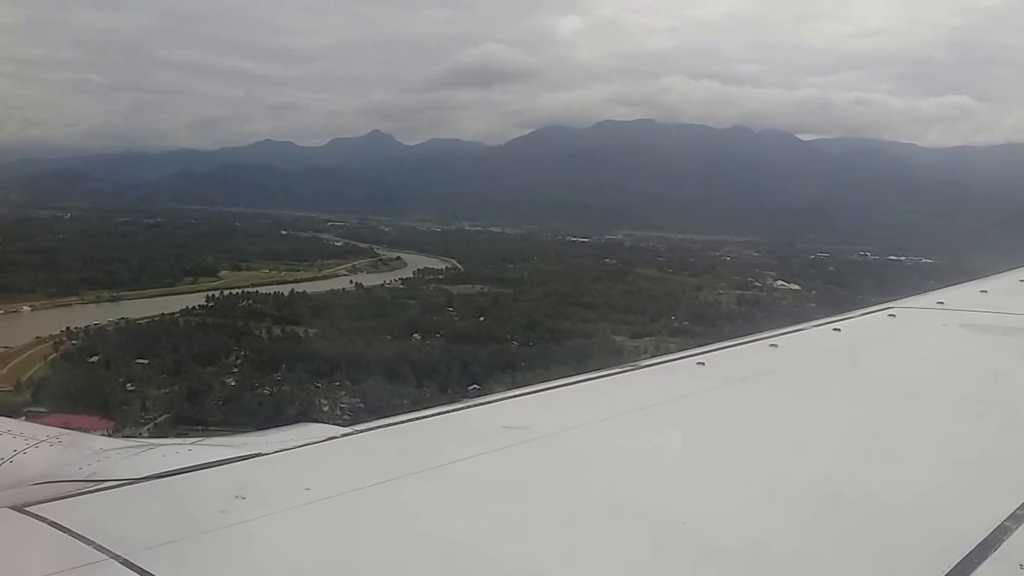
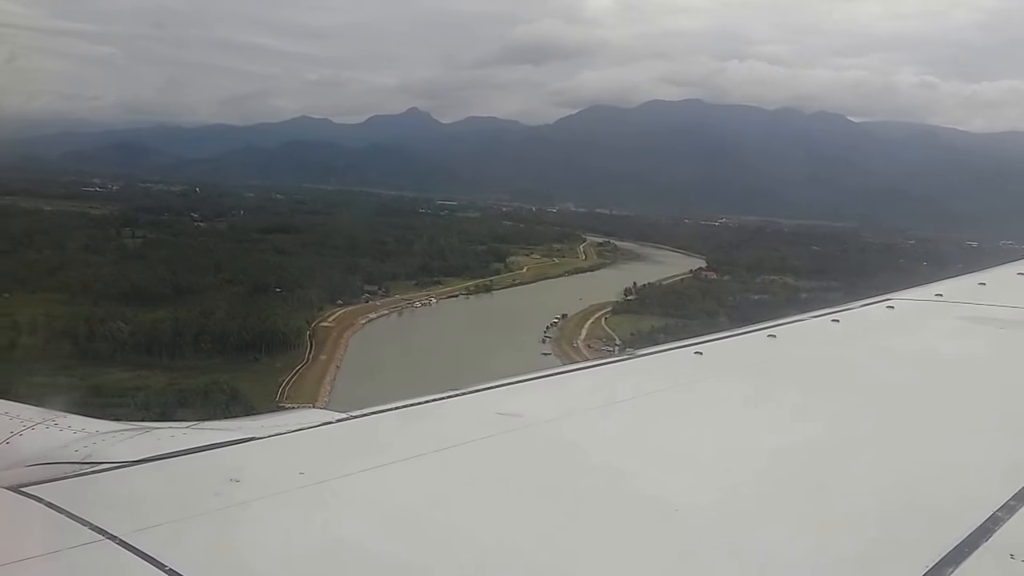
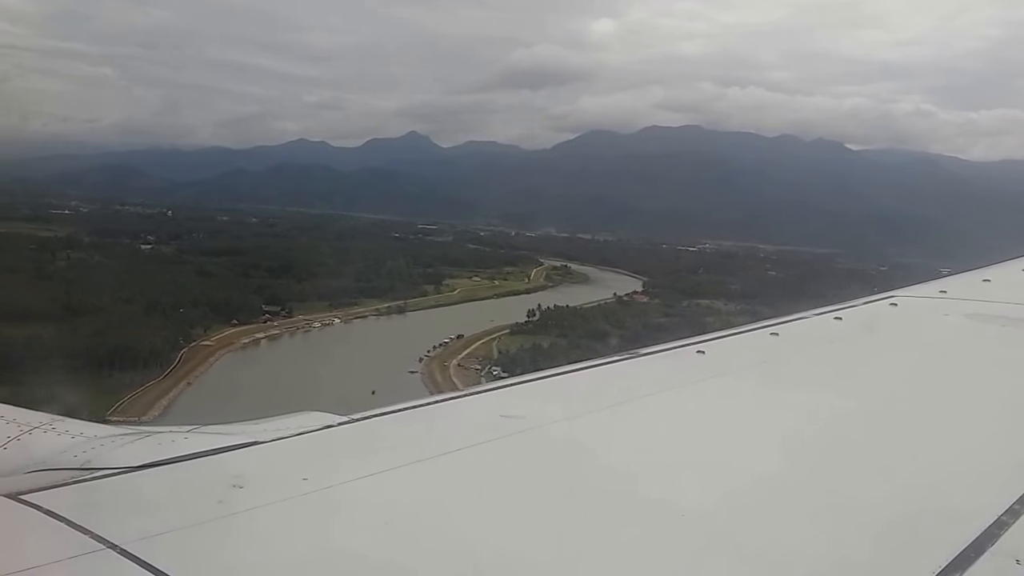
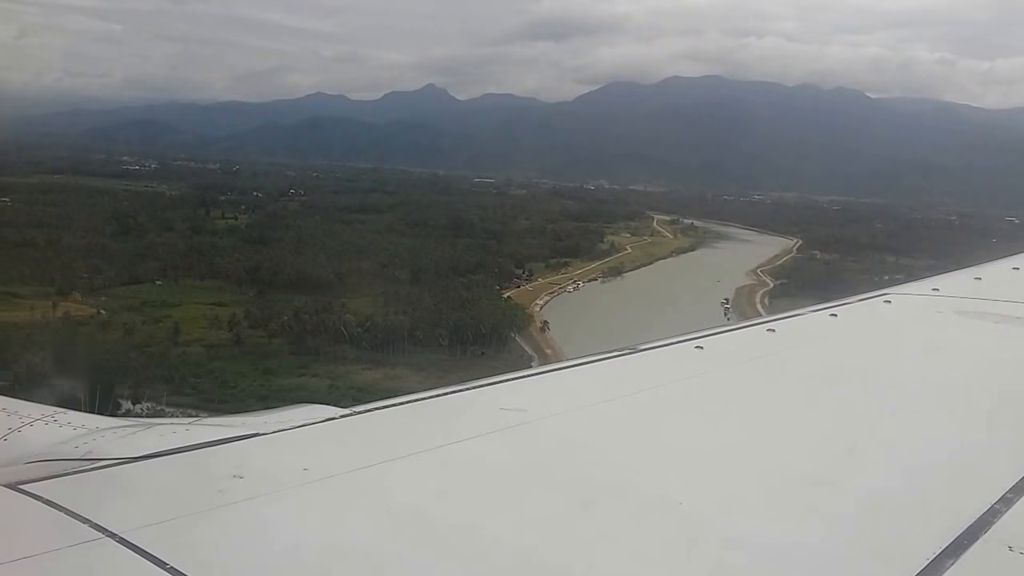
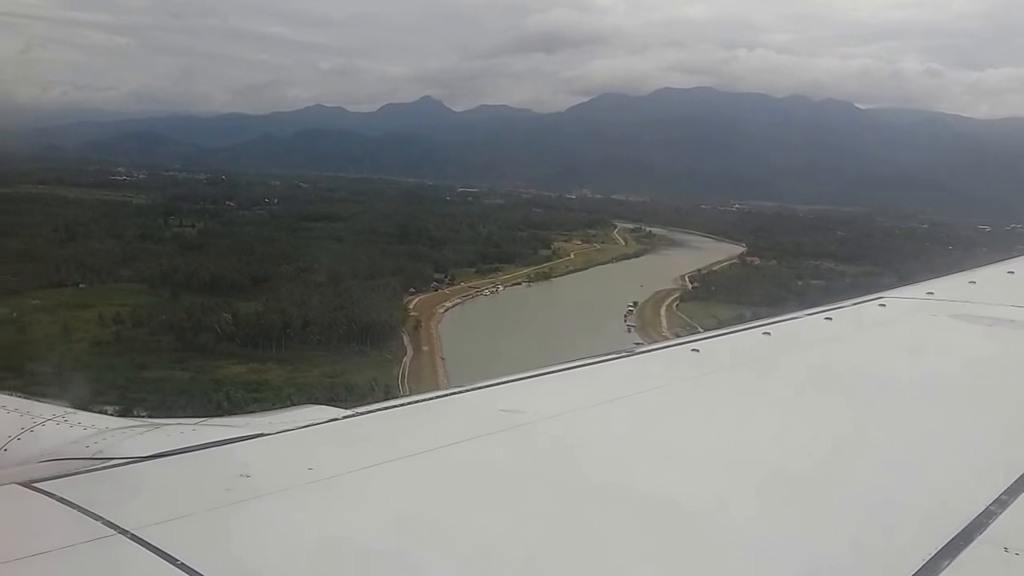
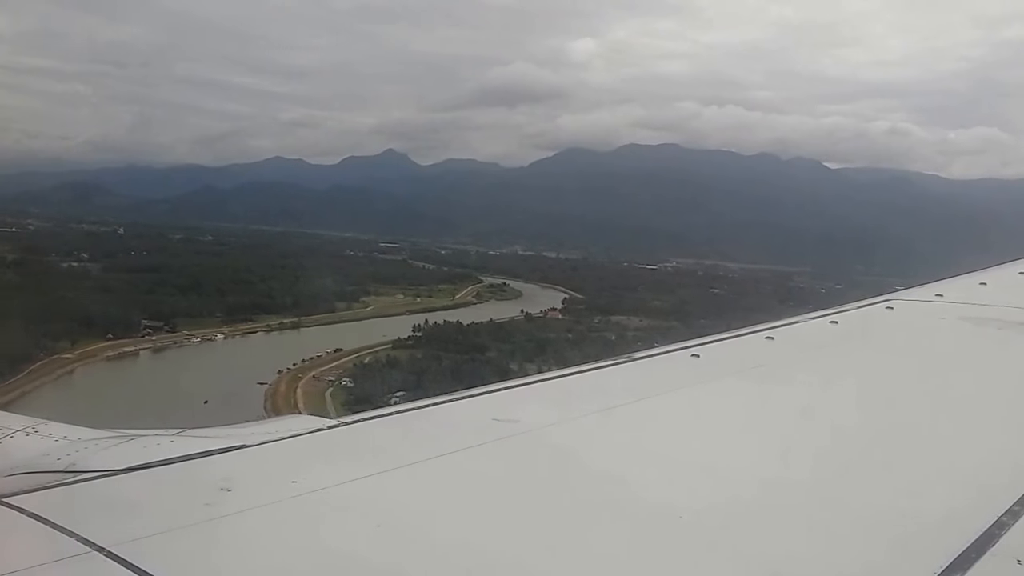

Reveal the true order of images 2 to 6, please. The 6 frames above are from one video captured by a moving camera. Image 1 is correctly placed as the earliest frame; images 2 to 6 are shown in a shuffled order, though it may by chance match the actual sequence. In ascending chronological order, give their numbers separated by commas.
6, 3, 2, 5, 4
